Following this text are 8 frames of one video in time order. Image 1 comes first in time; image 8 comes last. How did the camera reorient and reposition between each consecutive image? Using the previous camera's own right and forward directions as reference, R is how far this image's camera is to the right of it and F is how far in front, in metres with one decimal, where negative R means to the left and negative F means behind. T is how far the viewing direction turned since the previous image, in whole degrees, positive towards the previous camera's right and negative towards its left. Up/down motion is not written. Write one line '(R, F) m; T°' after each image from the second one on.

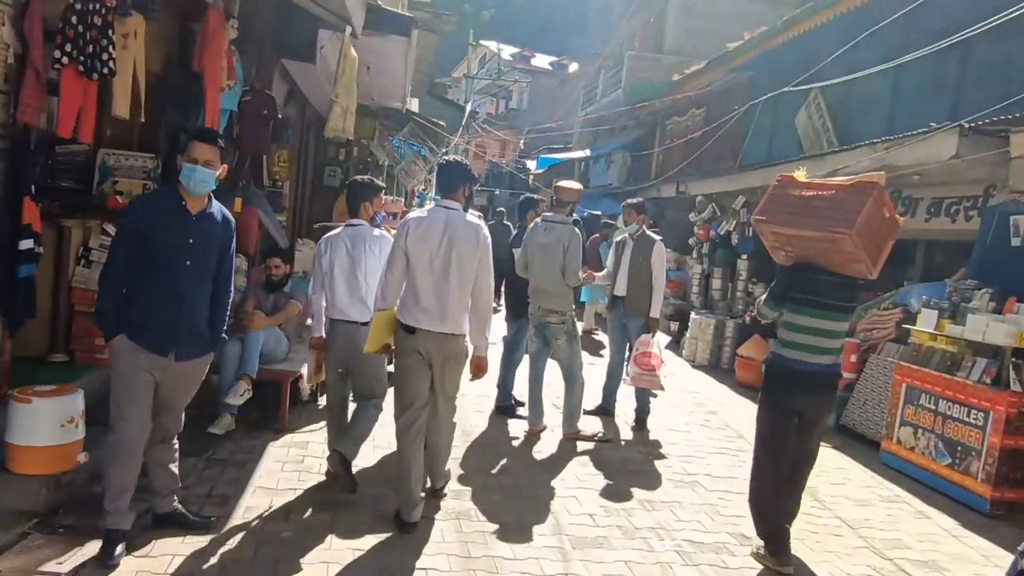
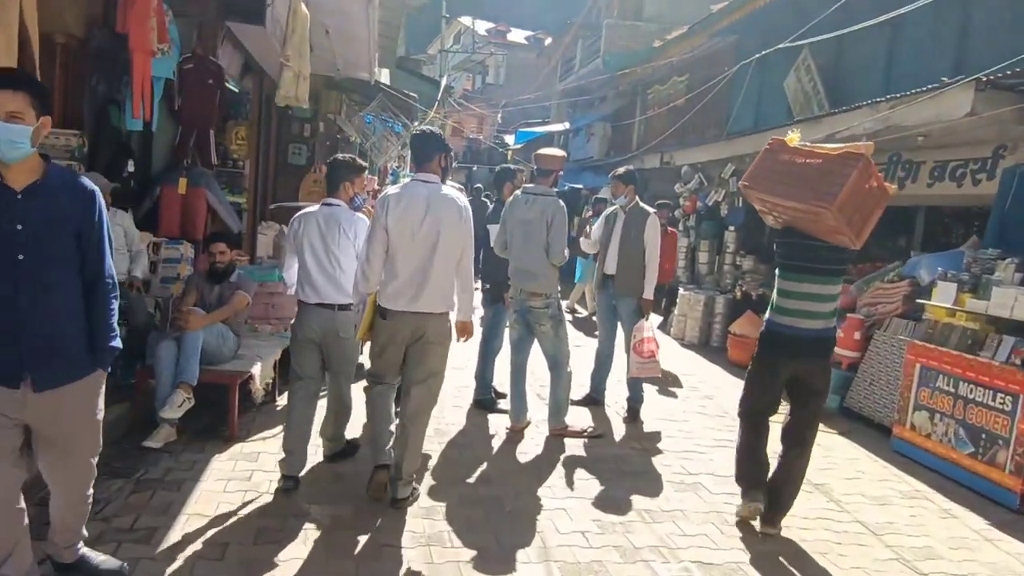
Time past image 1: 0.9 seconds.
(+0.1, +0.6) m; +1°
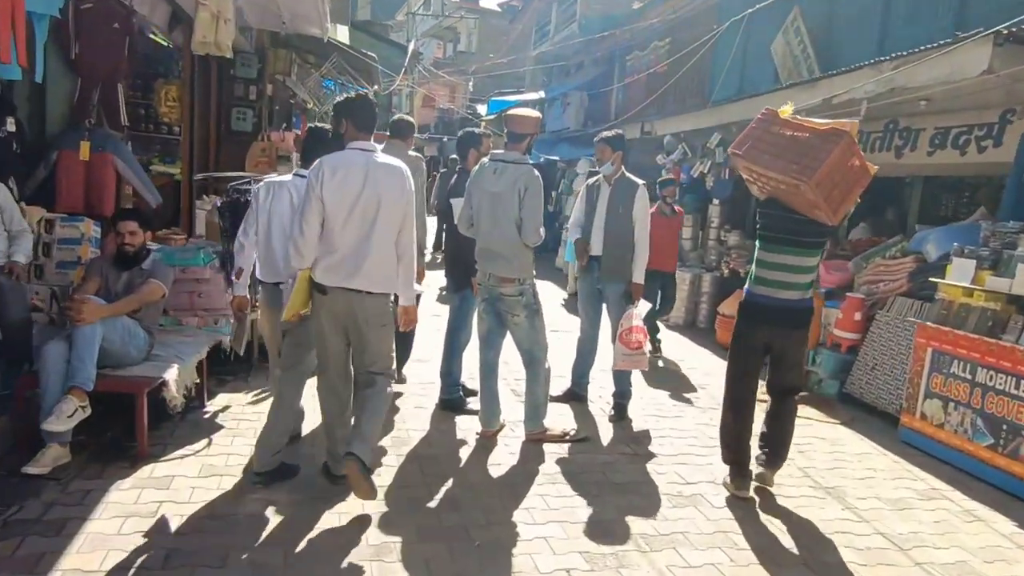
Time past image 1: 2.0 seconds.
(0.0, +0.8) m; +3°
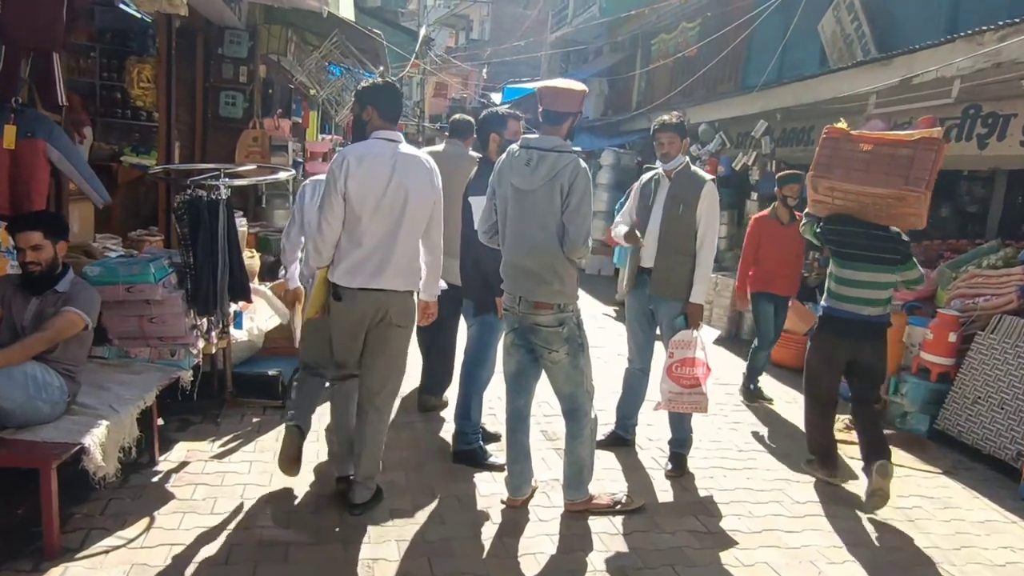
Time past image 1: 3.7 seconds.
(-0.2, +1.1) m; -1°
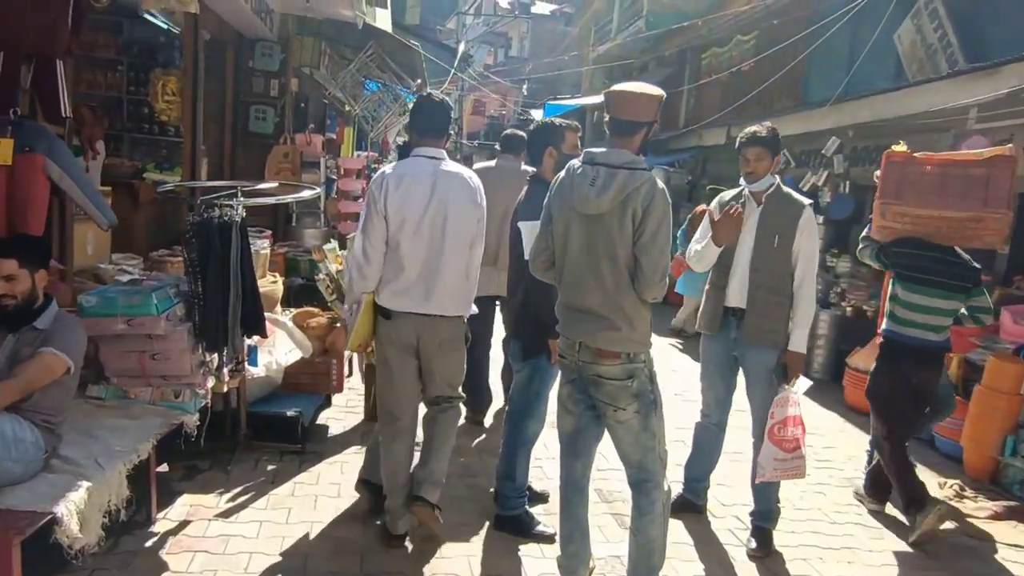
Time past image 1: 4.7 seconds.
(-0.1, +0.6) m; -3°
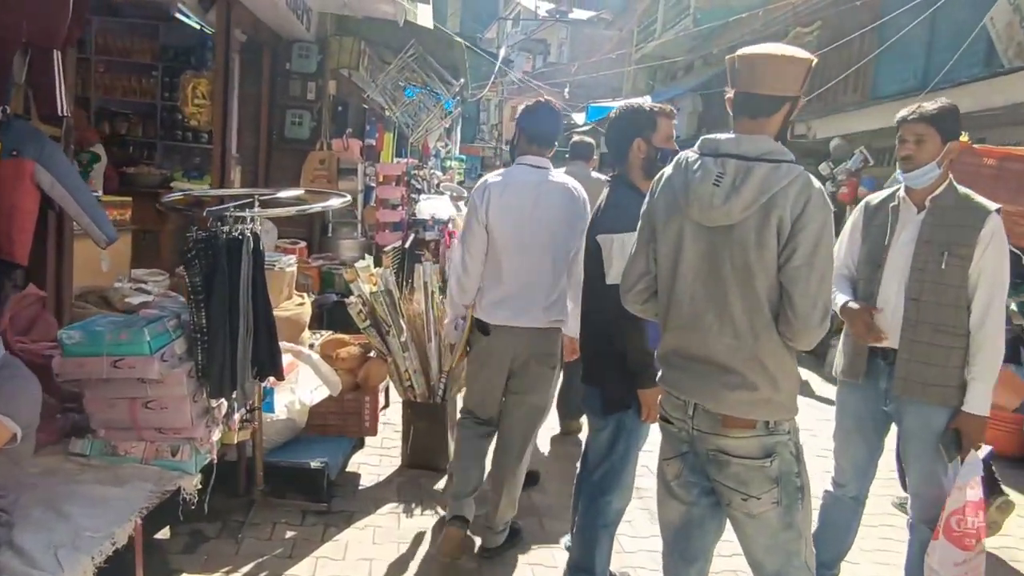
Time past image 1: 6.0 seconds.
(-0.2, +0.8) m; -3°
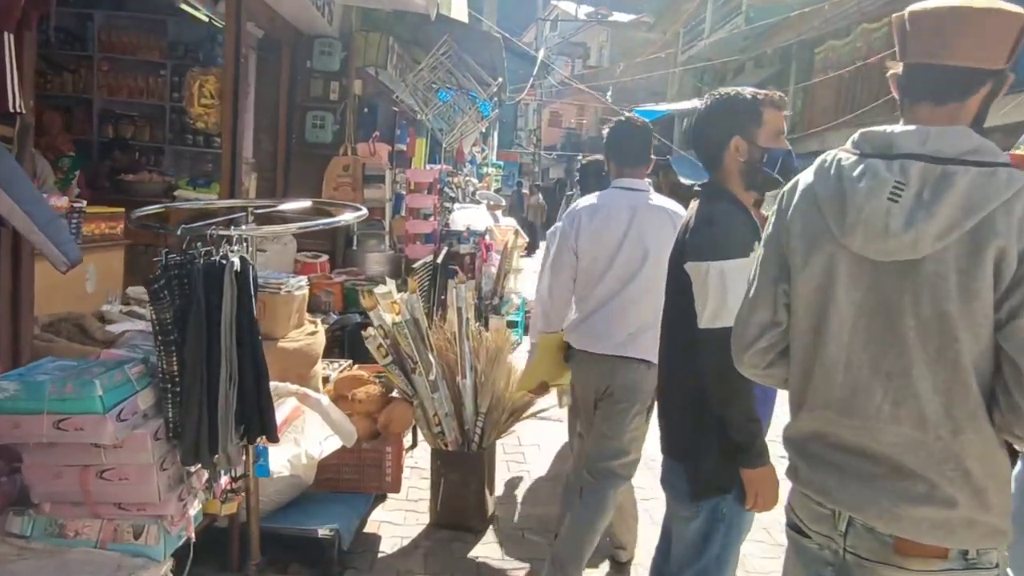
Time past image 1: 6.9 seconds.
(-0.1, +0.7) m; -3°
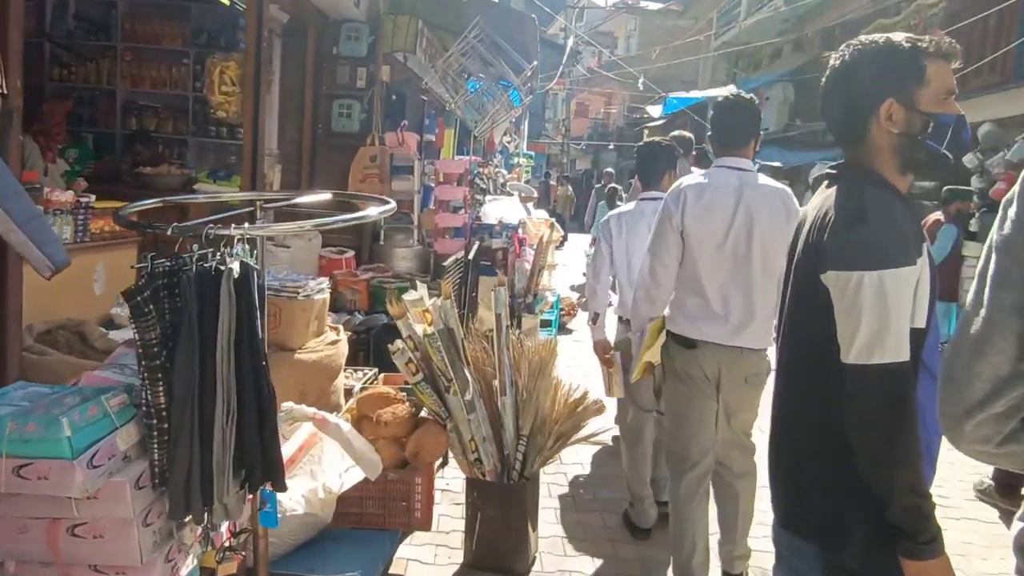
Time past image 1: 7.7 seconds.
(-0.1, +0.5) m; -2°
